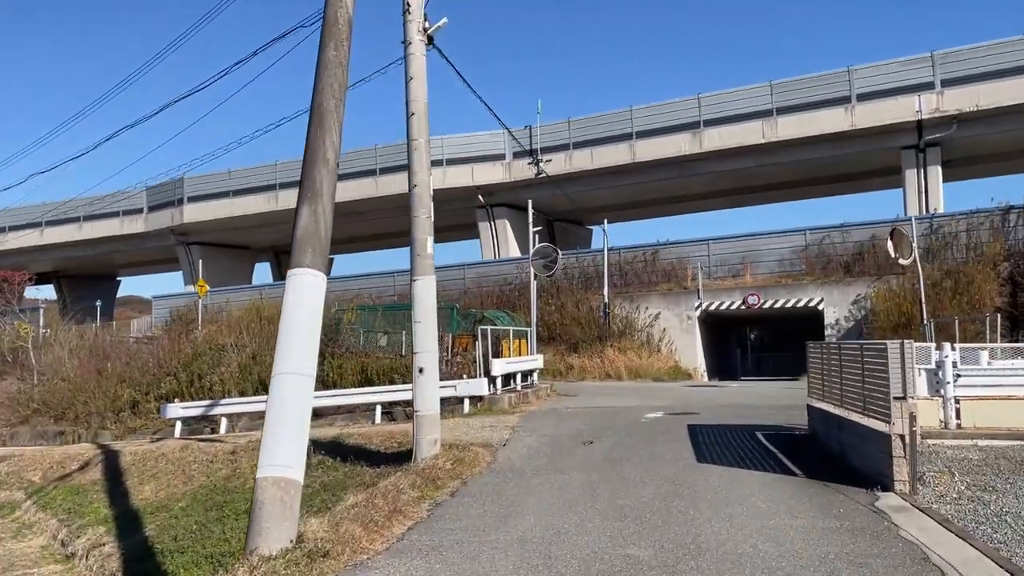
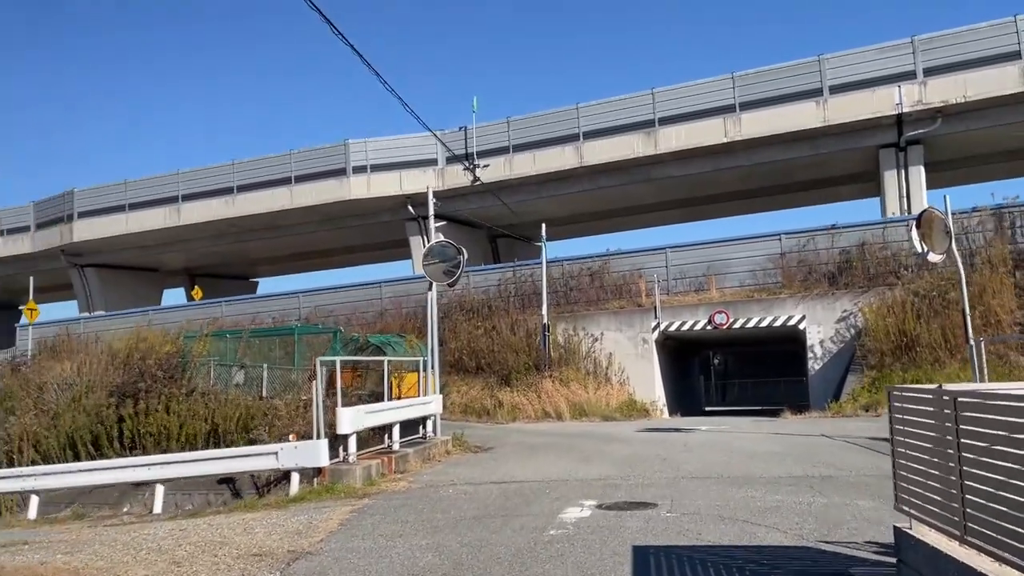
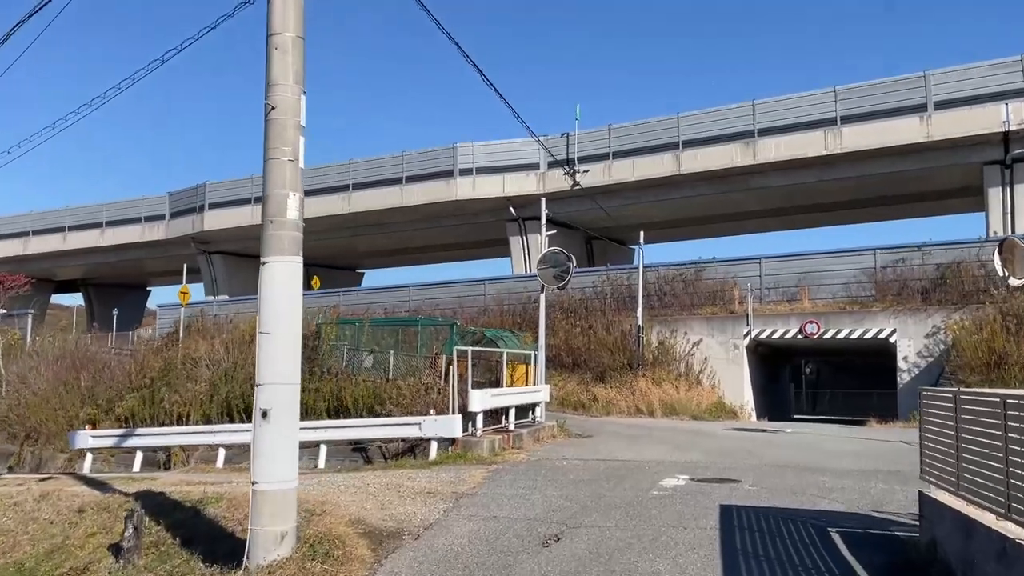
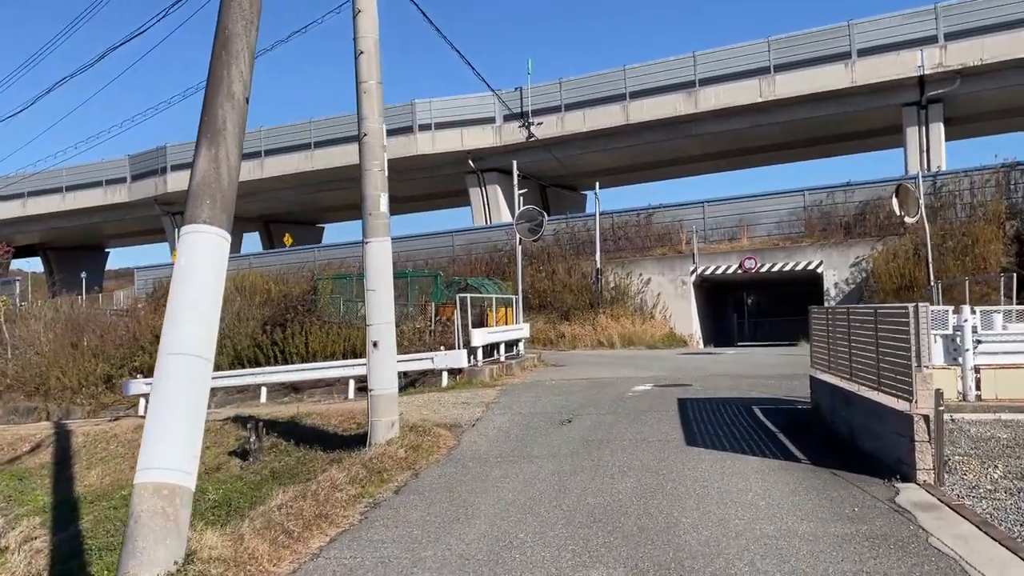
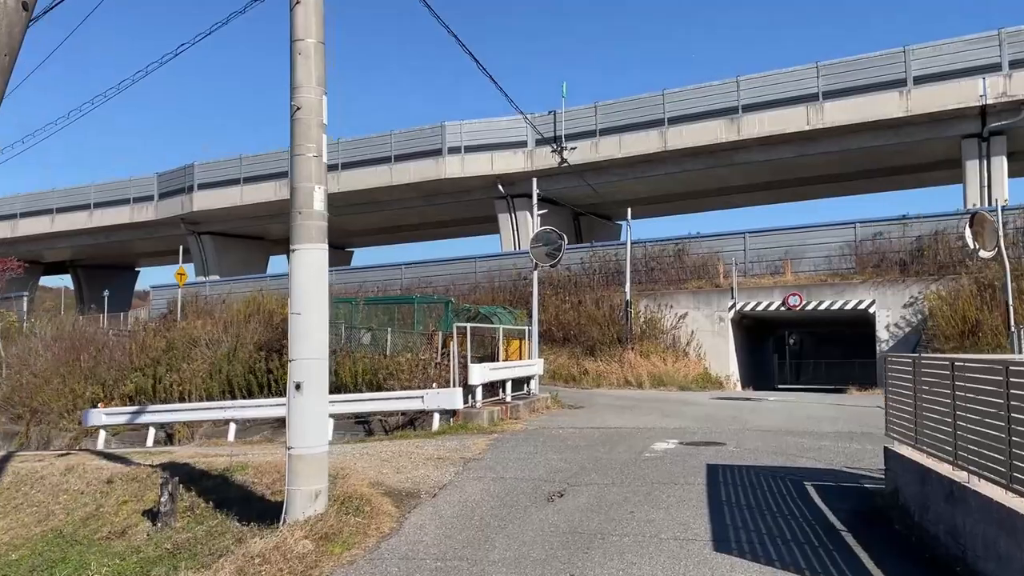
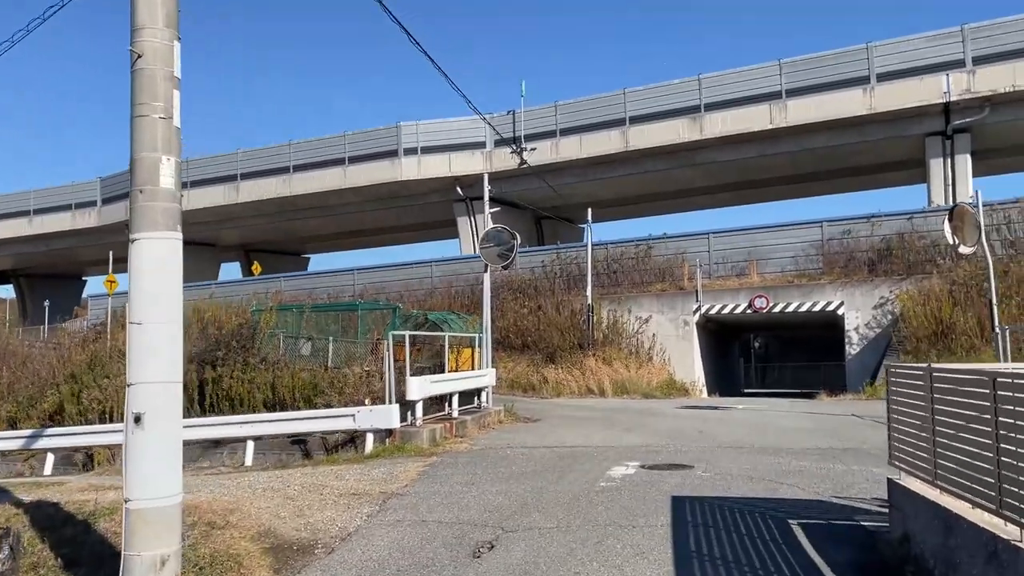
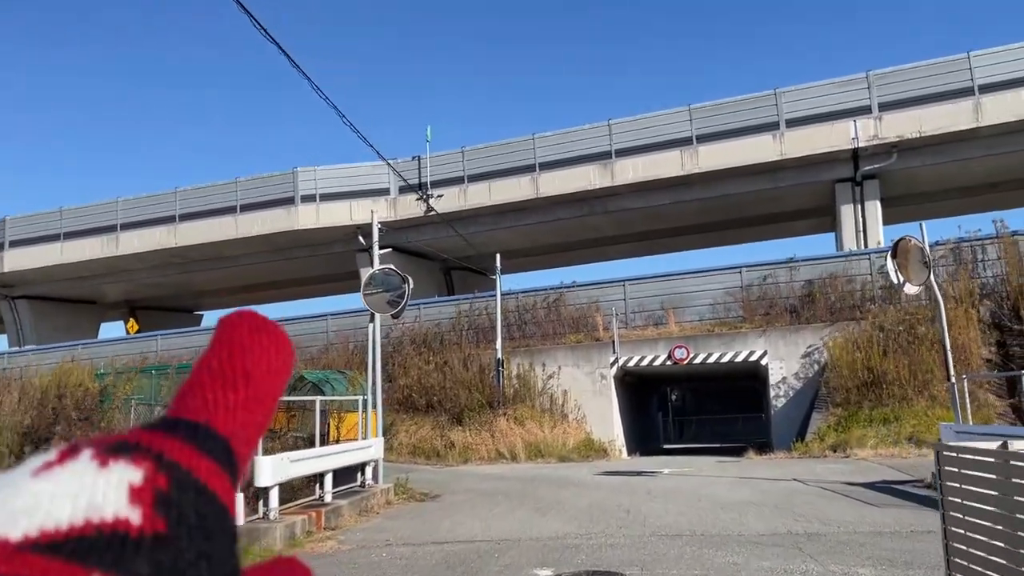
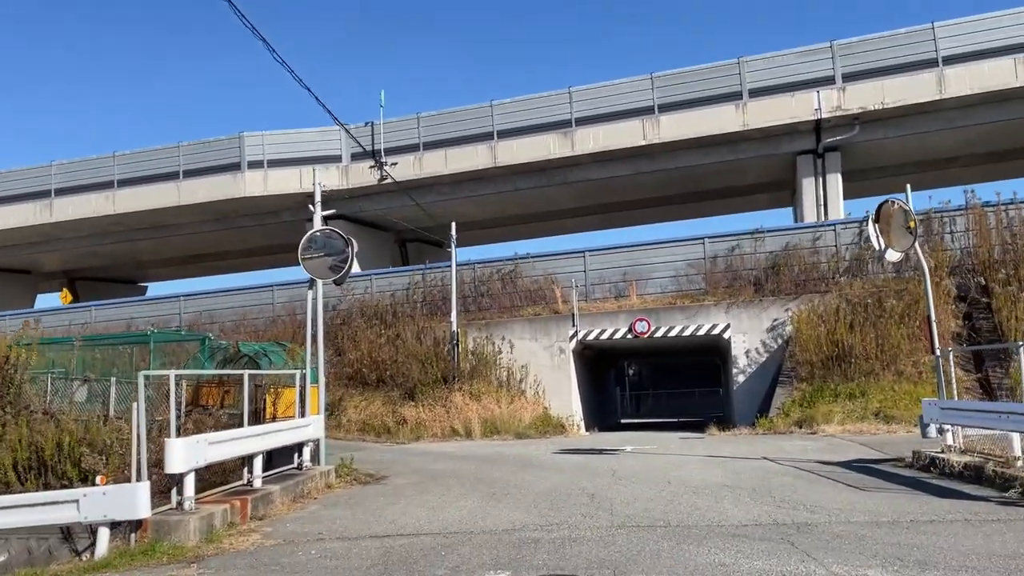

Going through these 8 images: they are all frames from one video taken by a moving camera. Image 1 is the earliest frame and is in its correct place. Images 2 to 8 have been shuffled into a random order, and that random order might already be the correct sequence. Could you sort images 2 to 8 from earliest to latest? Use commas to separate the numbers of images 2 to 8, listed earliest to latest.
4, 5, 3, 6, 2, 7, 8
